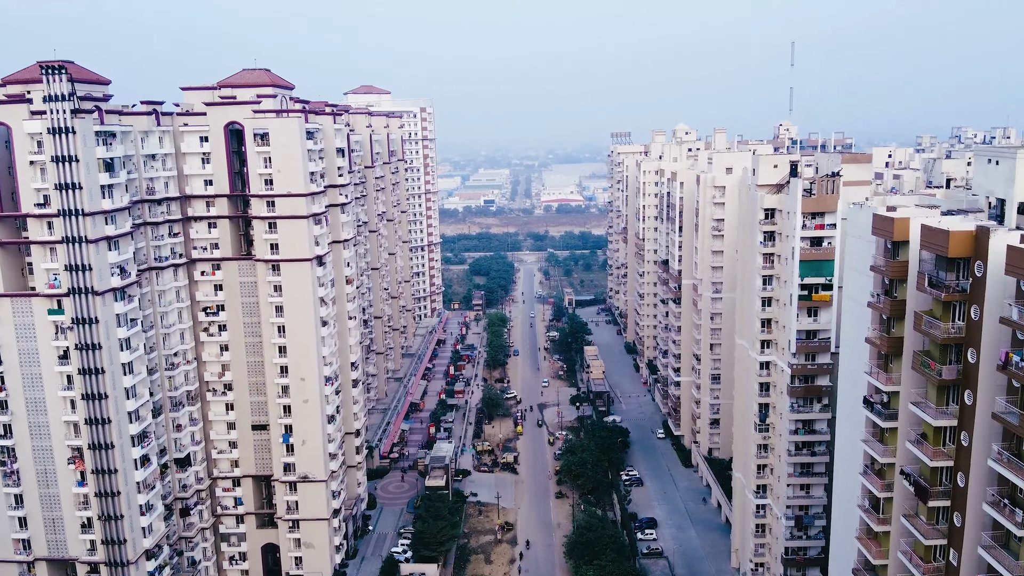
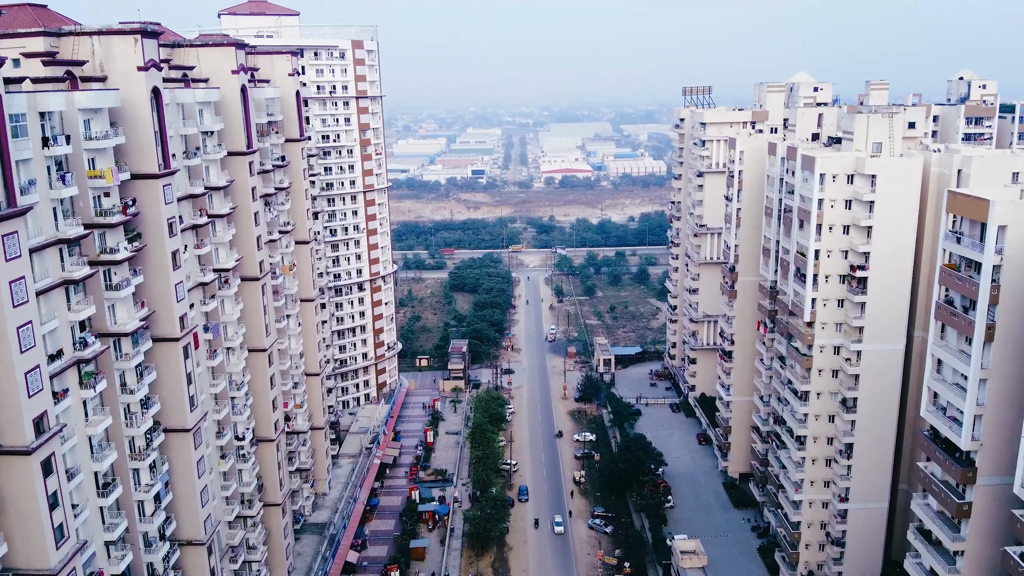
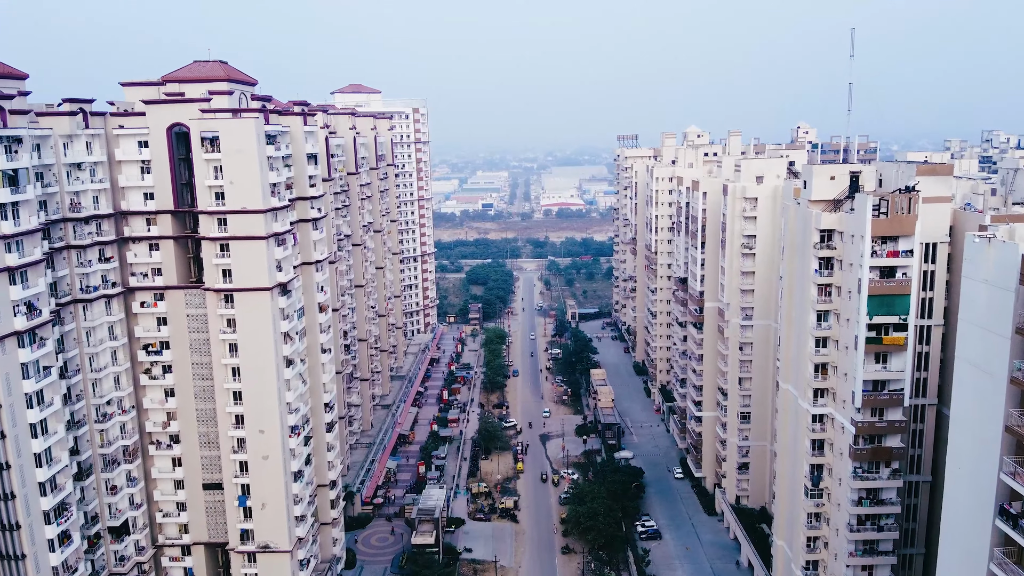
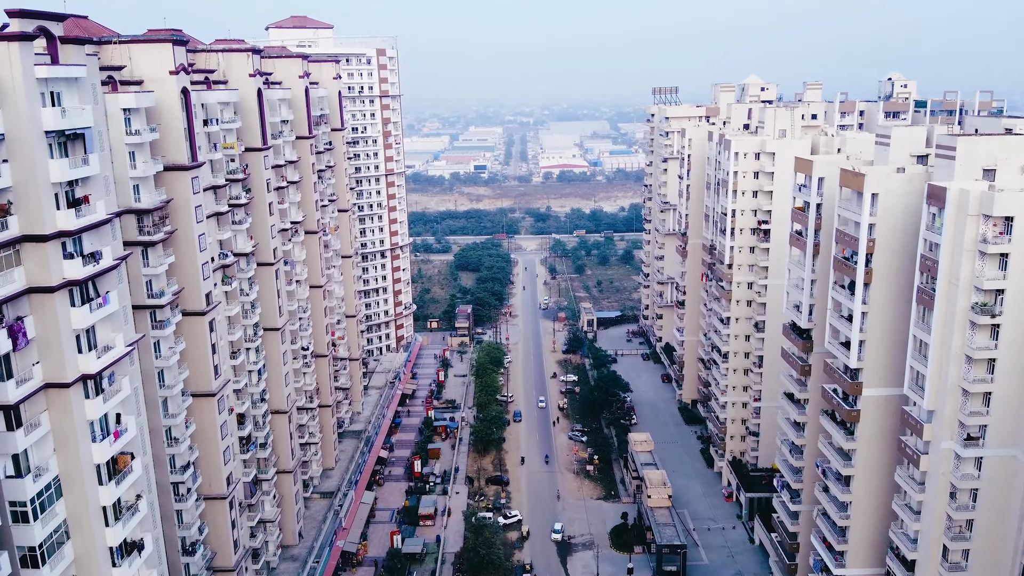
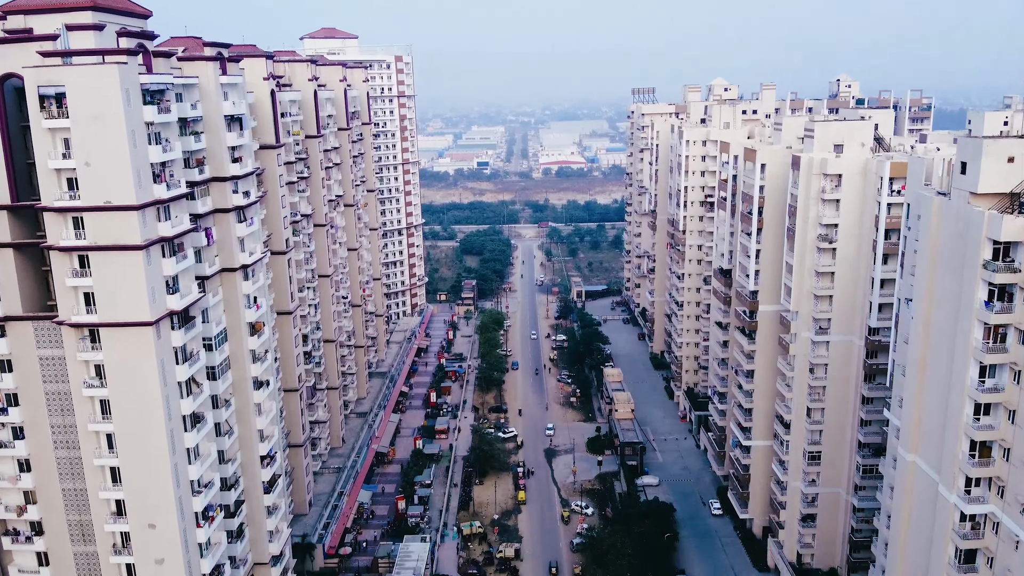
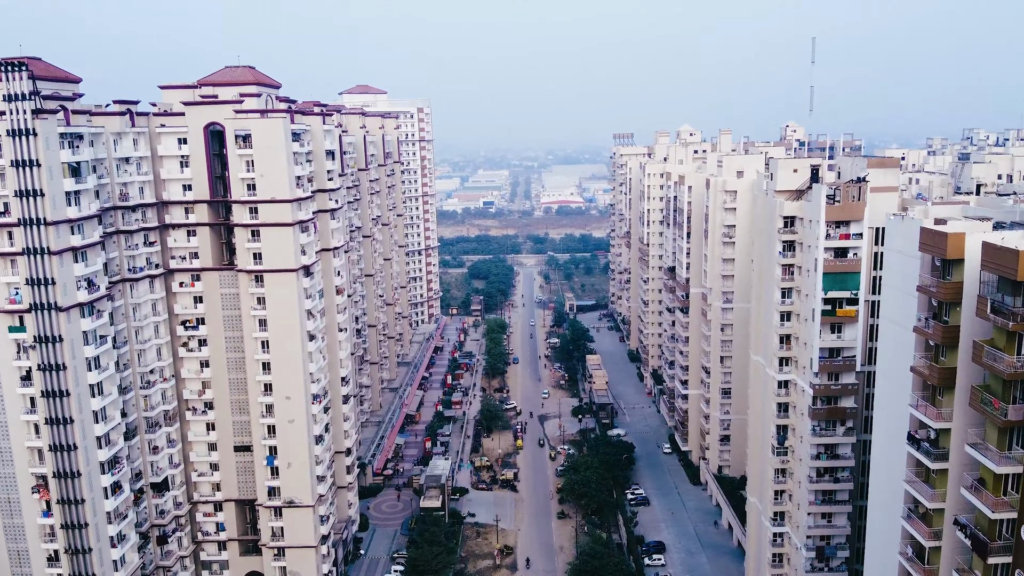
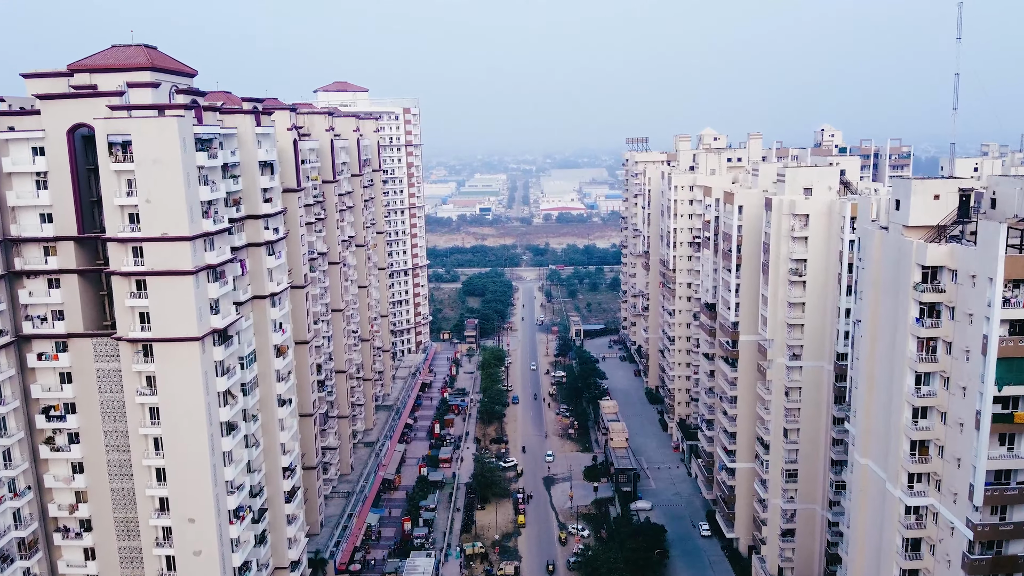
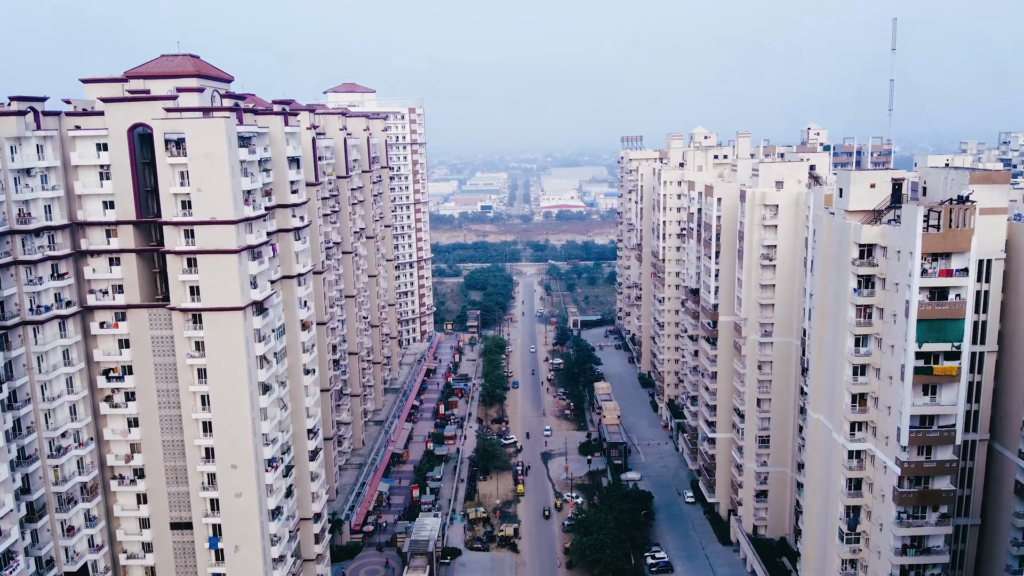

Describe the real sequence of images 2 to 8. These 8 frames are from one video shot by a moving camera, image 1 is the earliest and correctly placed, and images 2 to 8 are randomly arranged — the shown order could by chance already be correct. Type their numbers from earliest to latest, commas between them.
6, 3, 8, 7, 5, 4, 2
